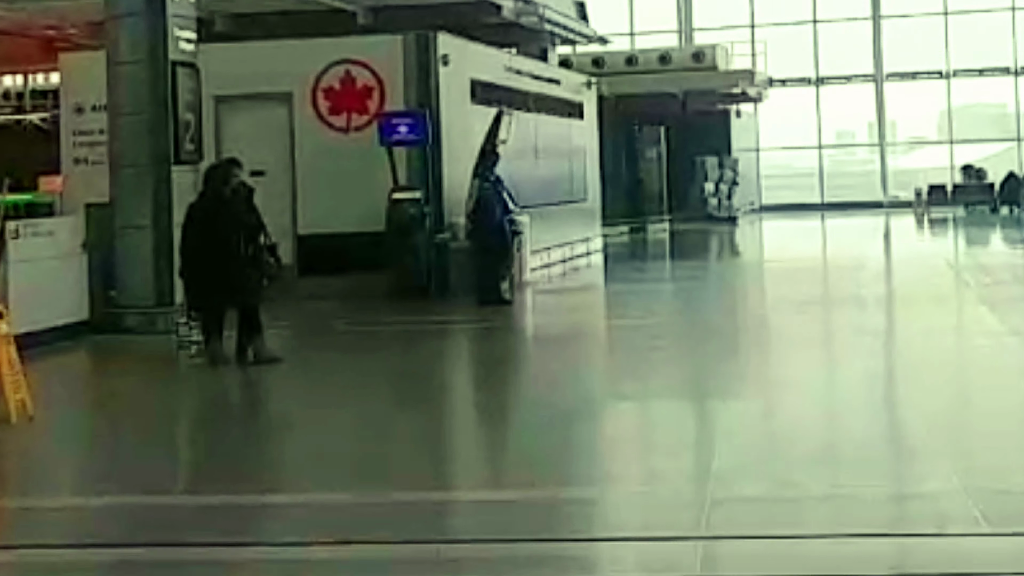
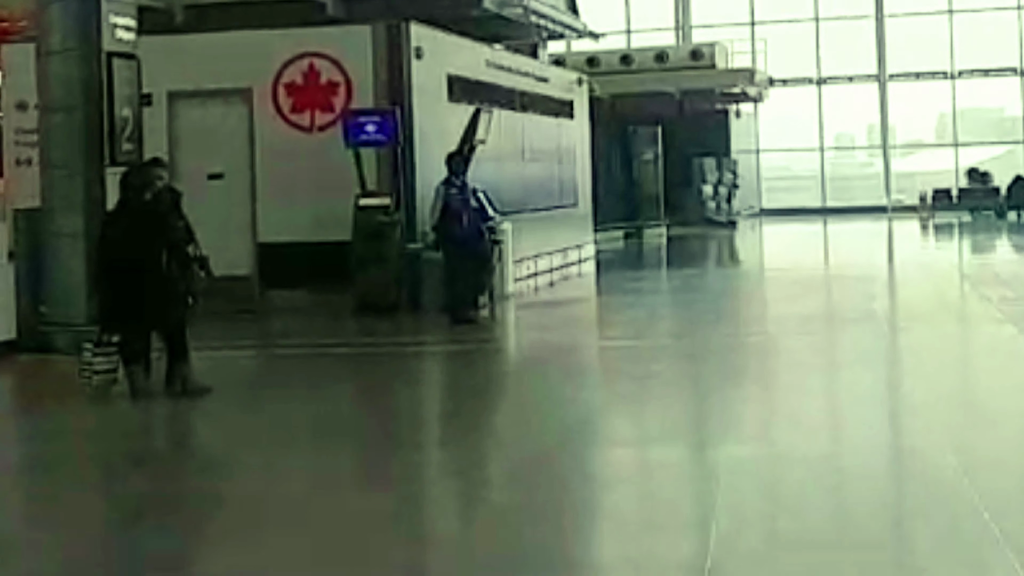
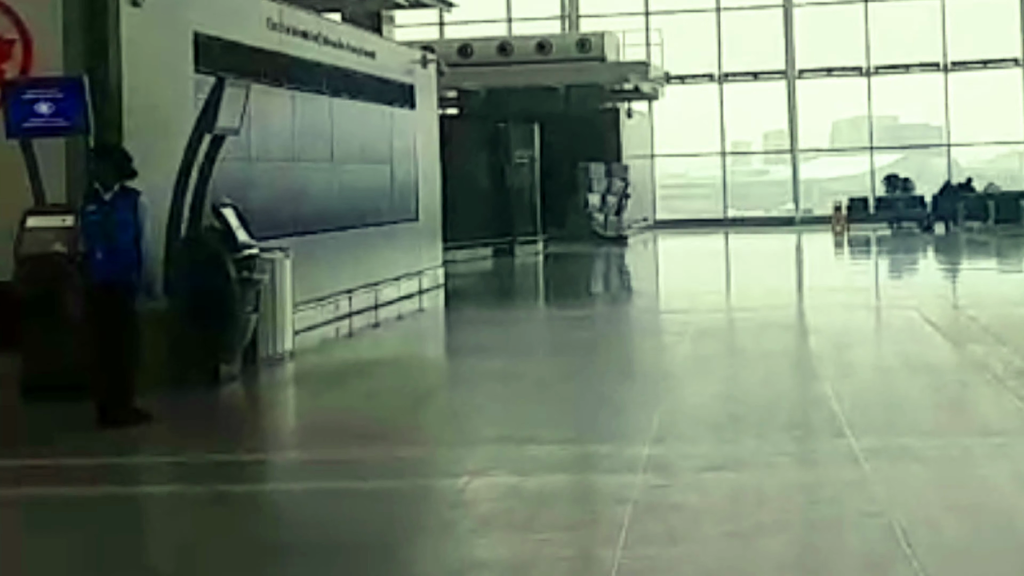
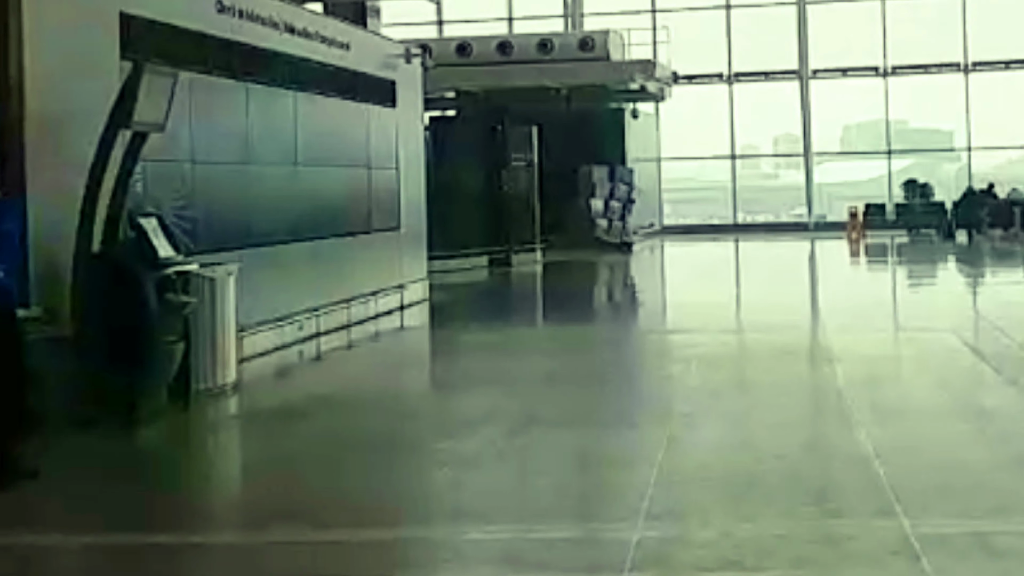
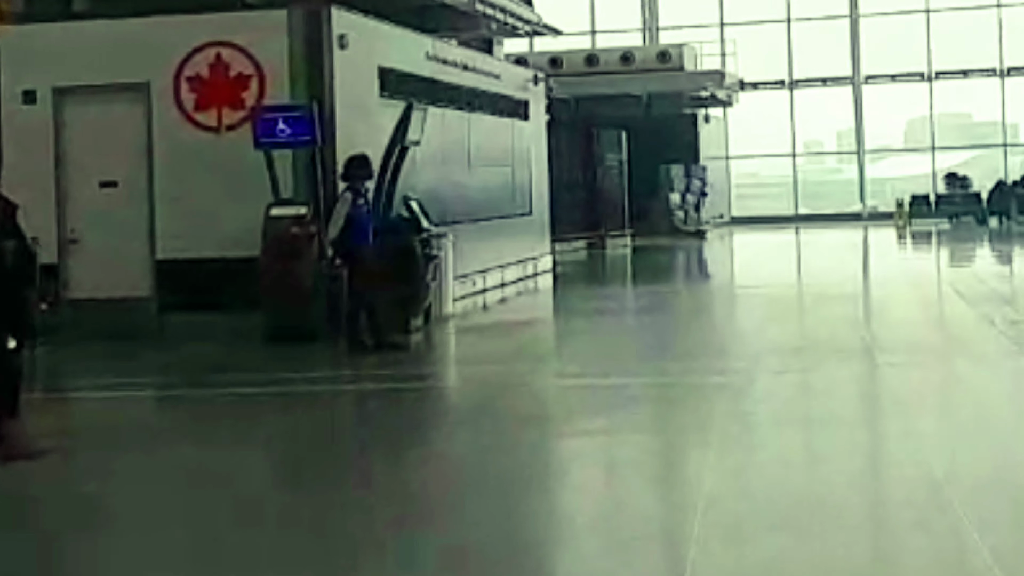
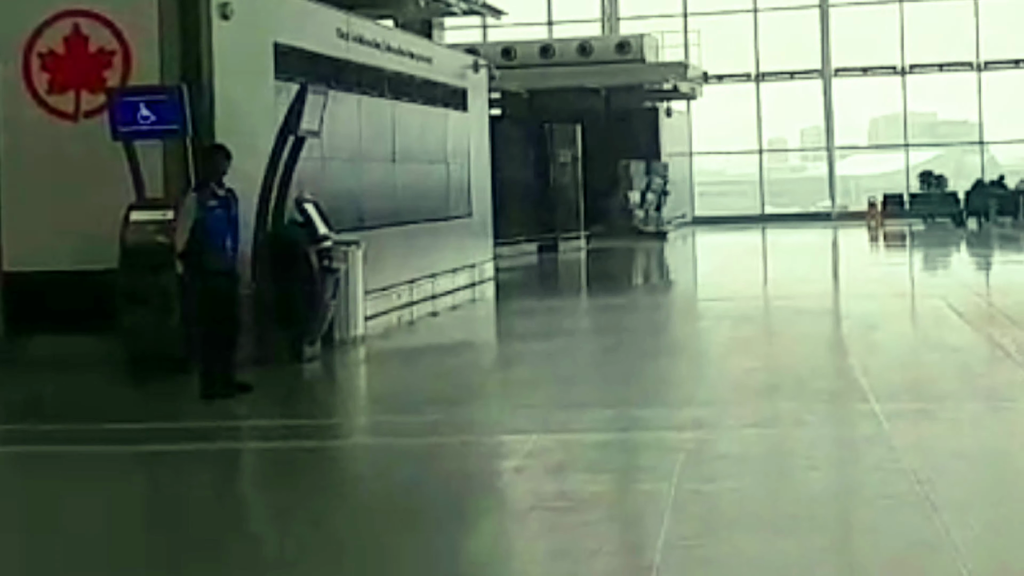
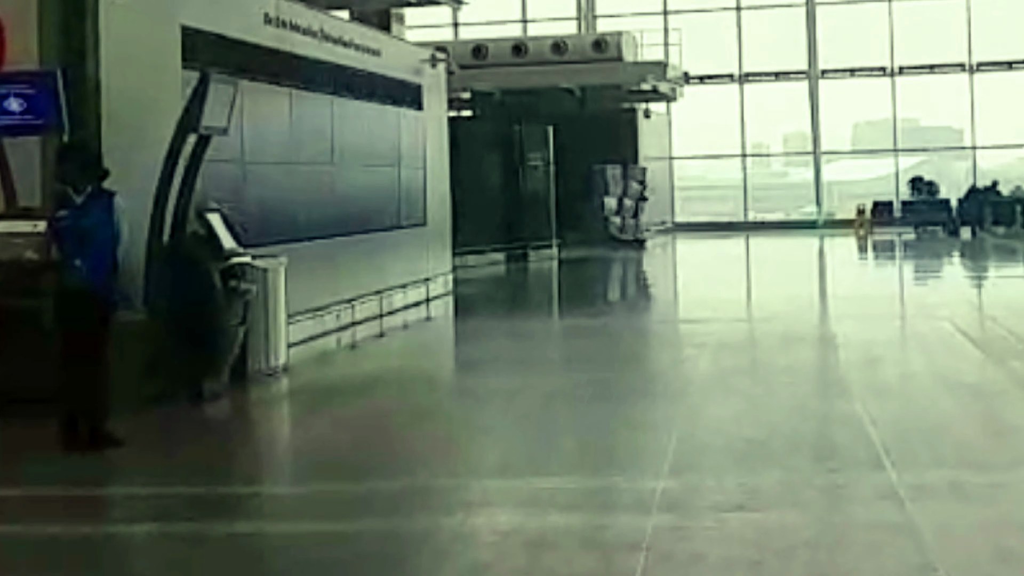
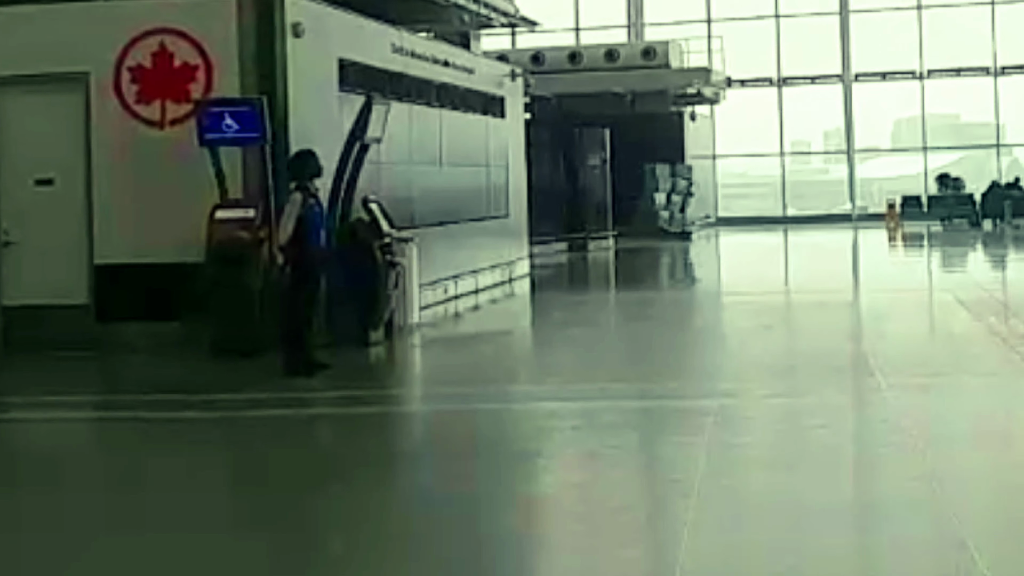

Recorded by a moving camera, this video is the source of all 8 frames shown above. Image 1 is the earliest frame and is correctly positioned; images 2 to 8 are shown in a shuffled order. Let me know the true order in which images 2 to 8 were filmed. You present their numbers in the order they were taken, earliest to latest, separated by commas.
2, 5, 8, 6, 3, 7, 4
